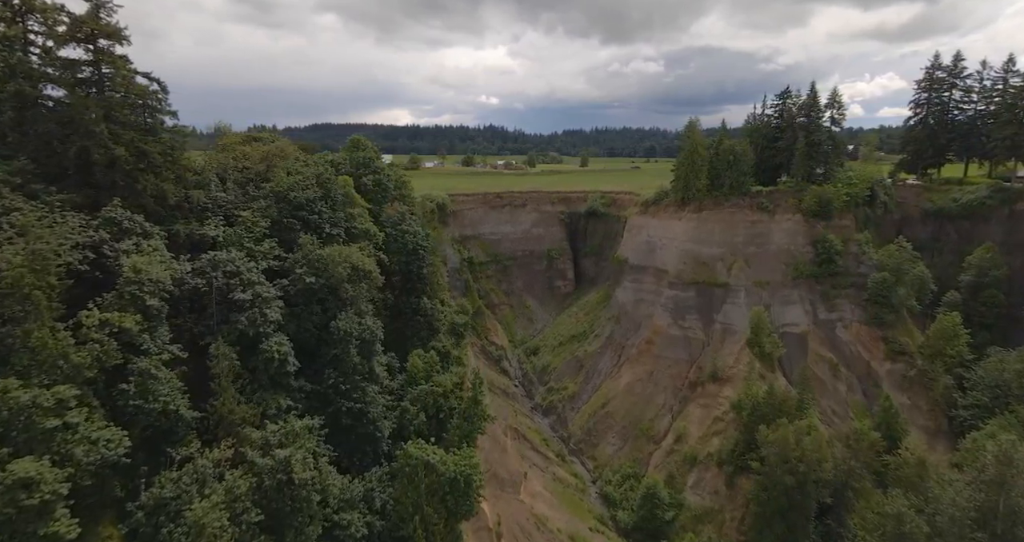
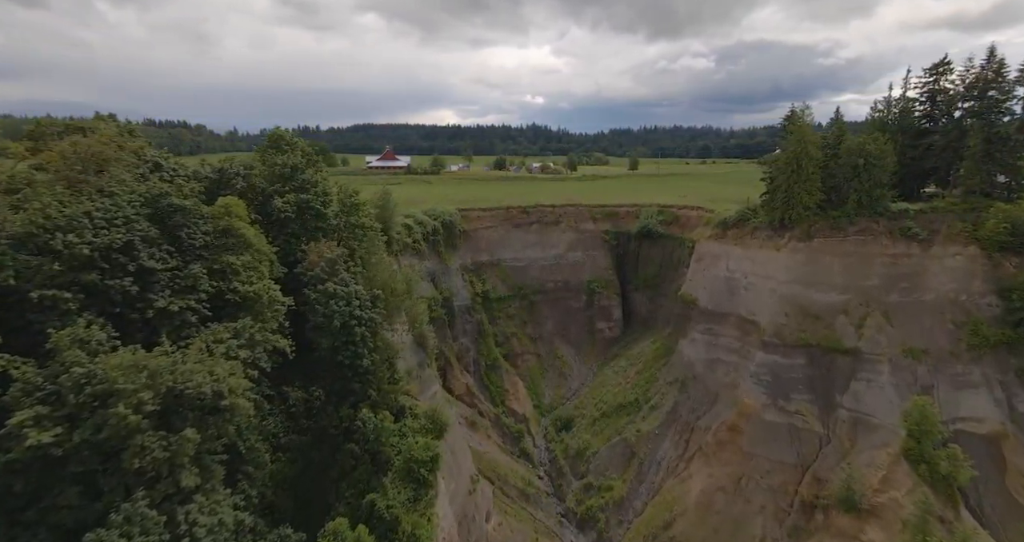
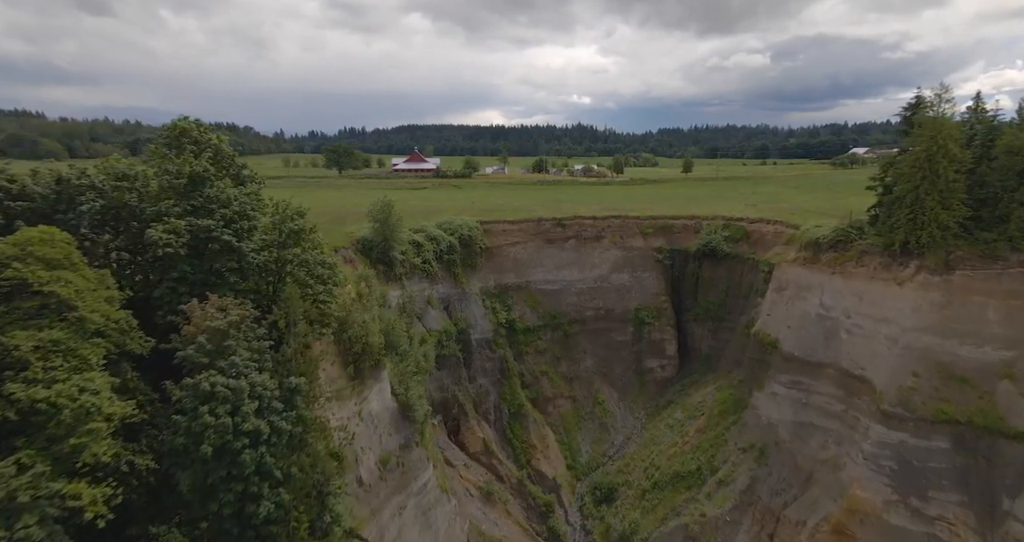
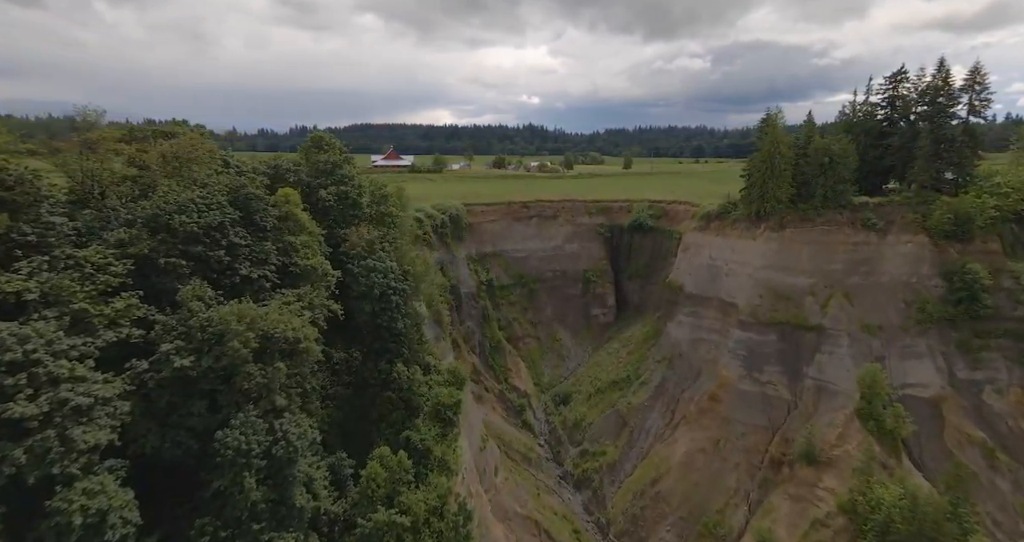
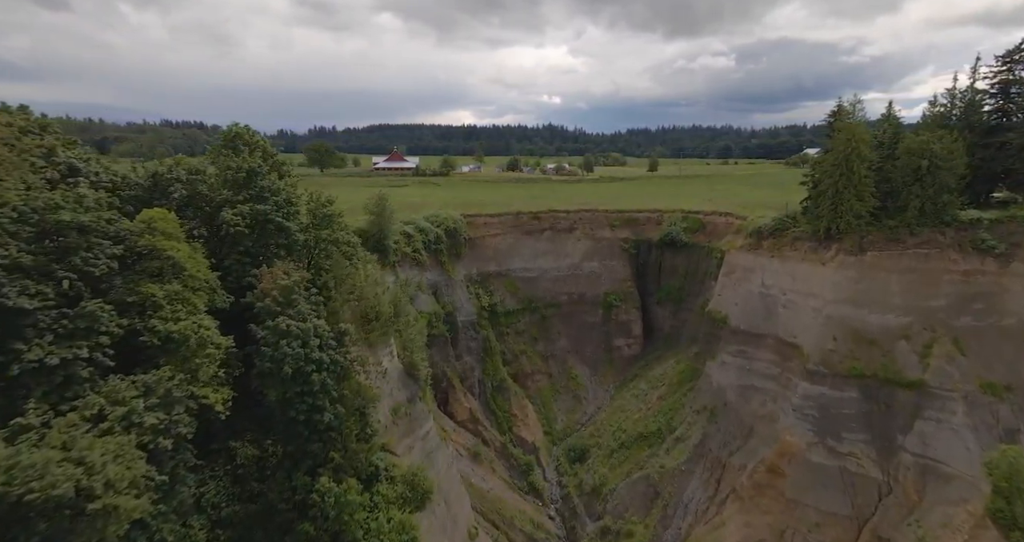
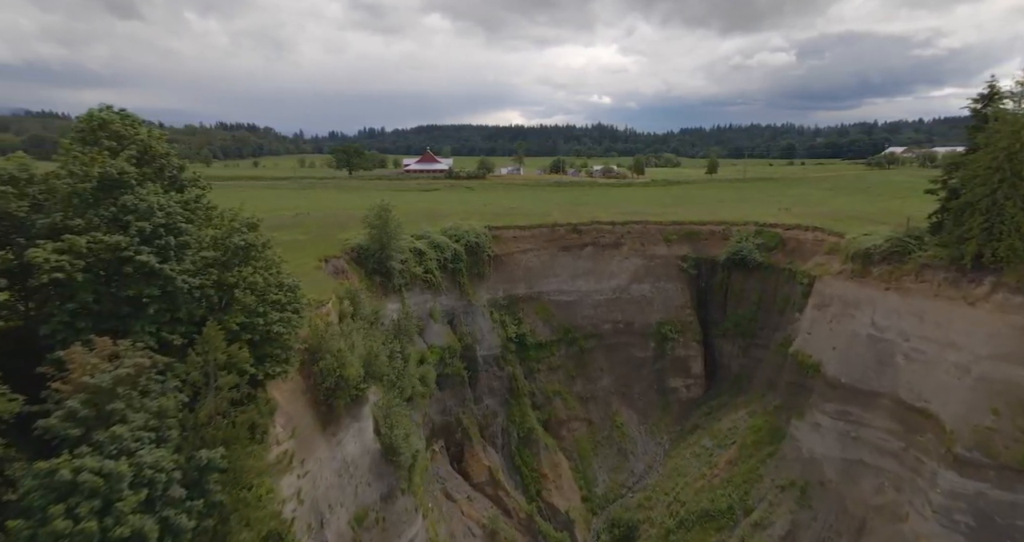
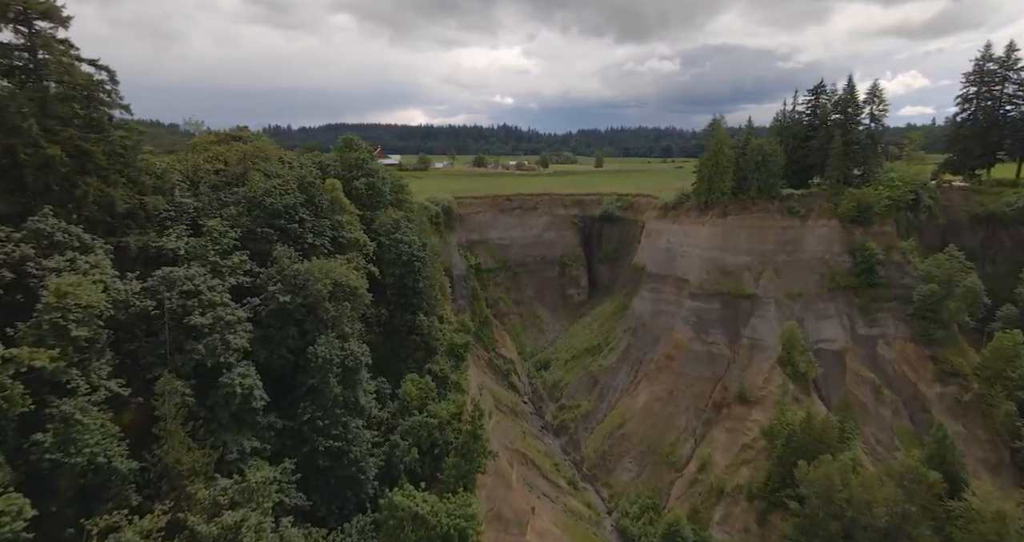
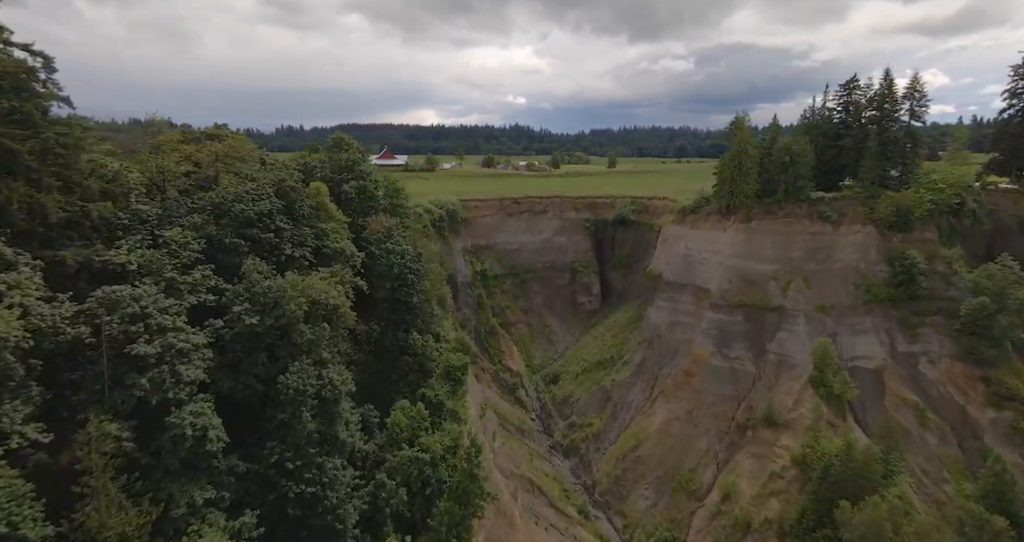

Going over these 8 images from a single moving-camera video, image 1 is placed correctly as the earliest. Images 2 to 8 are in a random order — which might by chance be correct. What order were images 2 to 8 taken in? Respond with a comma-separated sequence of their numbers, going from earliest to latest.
7, 8, 4, 2, 5, 3, 6
